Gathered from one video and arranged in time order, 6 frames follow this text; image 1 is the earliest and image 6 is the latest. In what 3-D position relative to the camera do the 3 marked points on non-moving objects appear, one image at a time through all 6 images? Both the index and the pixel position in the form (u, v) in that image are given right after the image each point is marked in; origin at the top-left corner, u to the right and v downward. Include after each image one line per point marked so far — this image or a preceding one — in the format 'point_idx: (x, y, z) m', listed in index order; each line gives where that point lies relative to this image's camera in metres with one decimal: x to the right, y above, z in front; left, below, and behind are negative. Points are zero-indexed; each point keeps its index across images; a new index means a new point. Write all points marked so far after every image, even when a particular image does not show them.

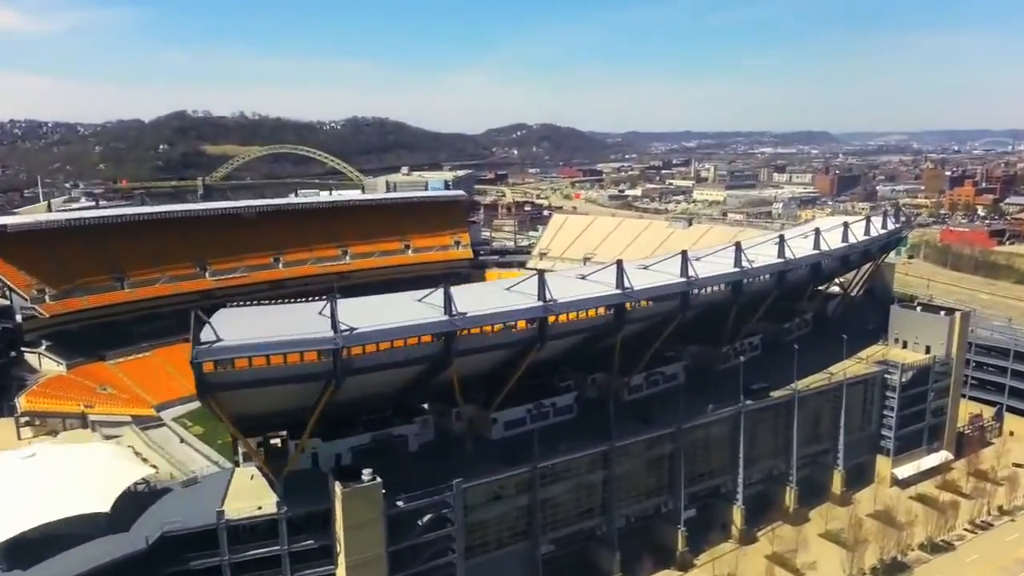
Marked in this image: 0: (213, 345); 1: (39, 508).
0: (-6.1, -1.1, +14.3) m
1: (-10.2, -4.8, +15.1) m
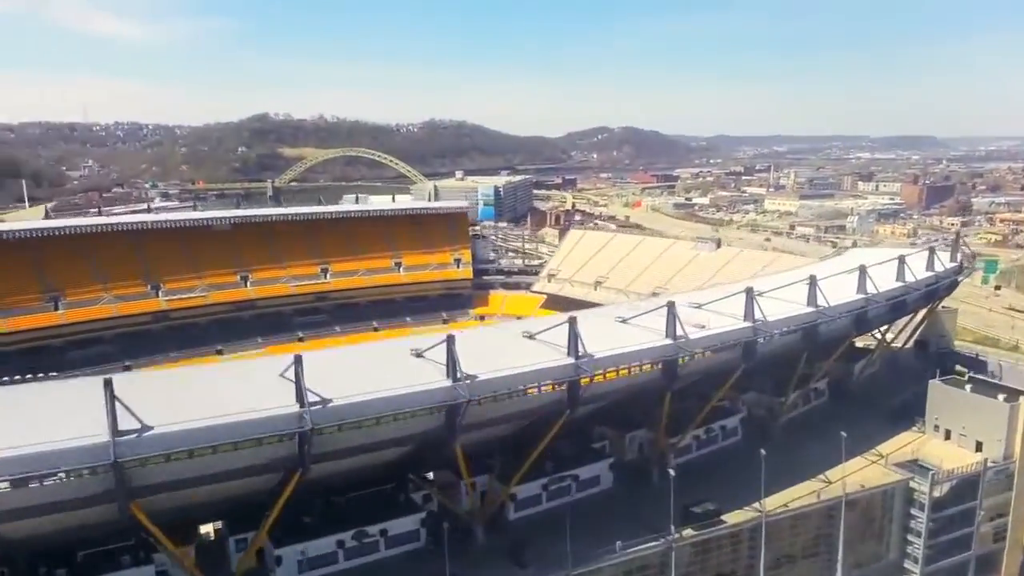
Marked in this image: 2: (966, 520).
0: (-10.7, -2.5, +9.1) m
1: (-14.8, -6.0, +10.4) m
2: (+12.5, -6.4, +19.3) m
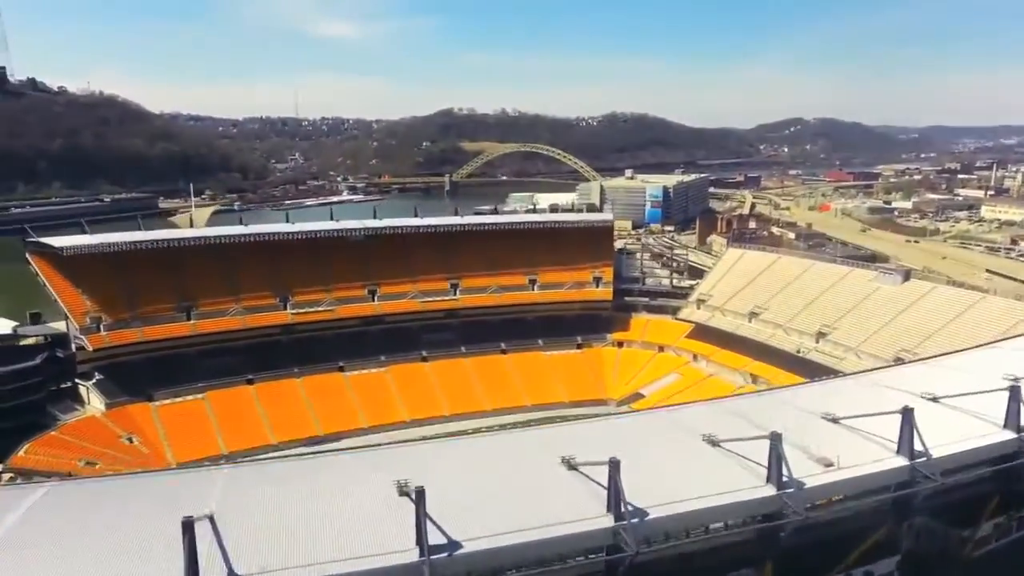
0: (-11.3, -3.8, +7.7) m
1: (-15.1, -7.1, +10.0) m
2: (+13.5, -8.8, +12.1) m
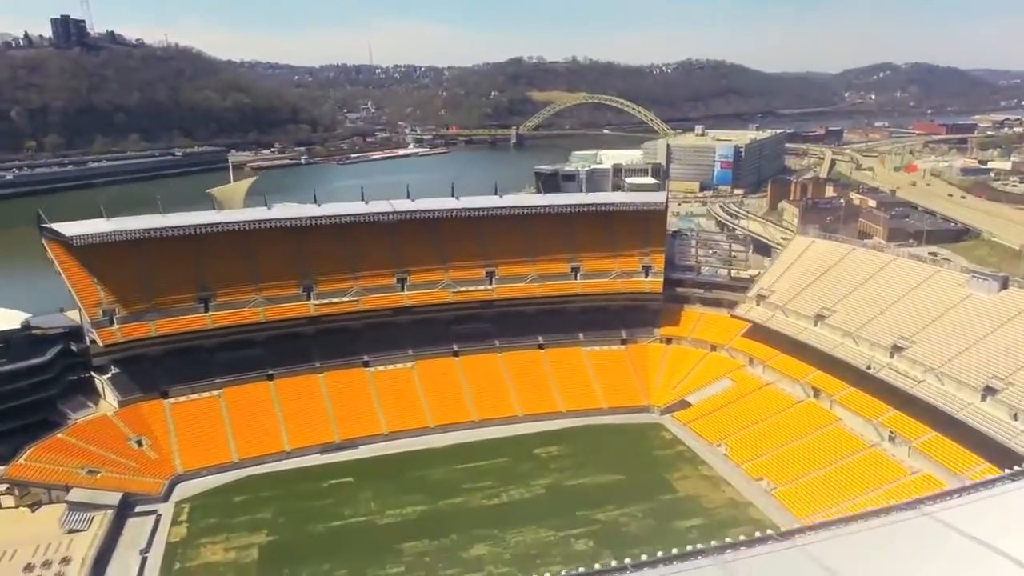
0: (-12.6, -5.5, +5.9) m
1: (-16.2, -8.6, +8.7) m
2: (+12.4, -10.7, +8.2) m
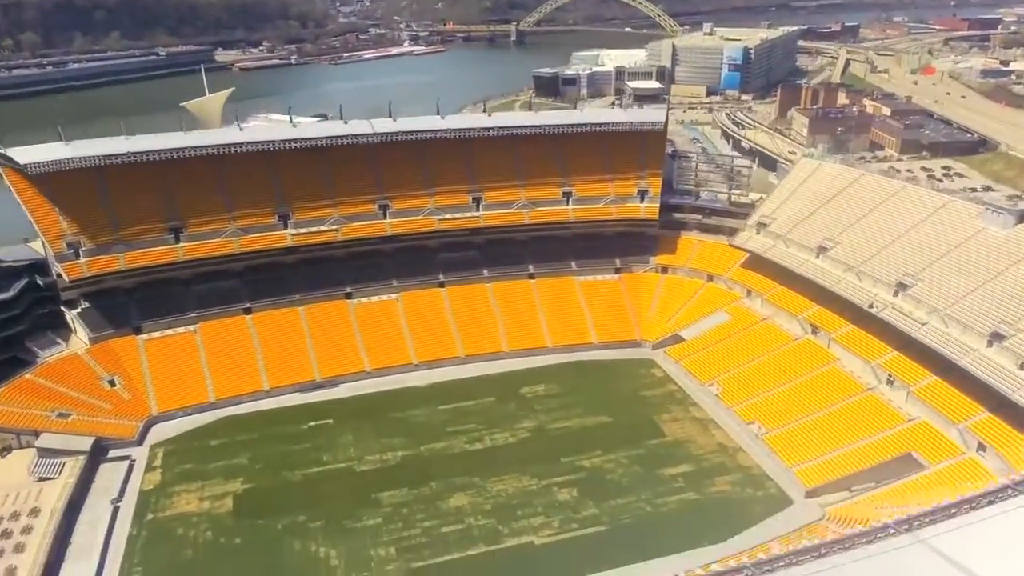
0: (-13.3, -6.2, +5.0) m
1: (-16.9, -8.8, +8.2) m
2: (+11.7, -11.1, +8.0) m
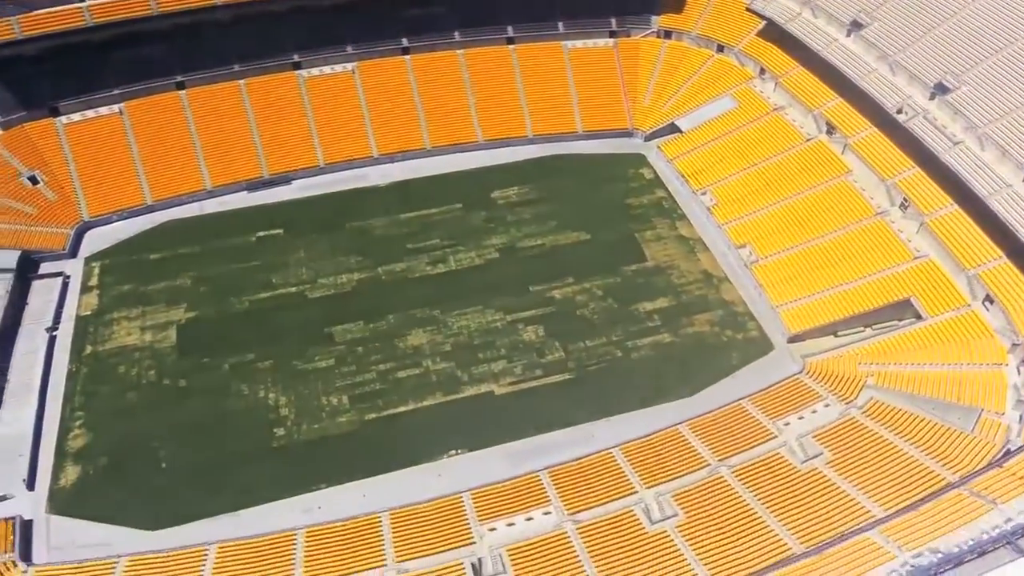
0: (-14.6, -8.2, +4.6) m
1: (-18.3, -9.2, +8.6) m
2: (+10.3, -11.9, +9.4) m
